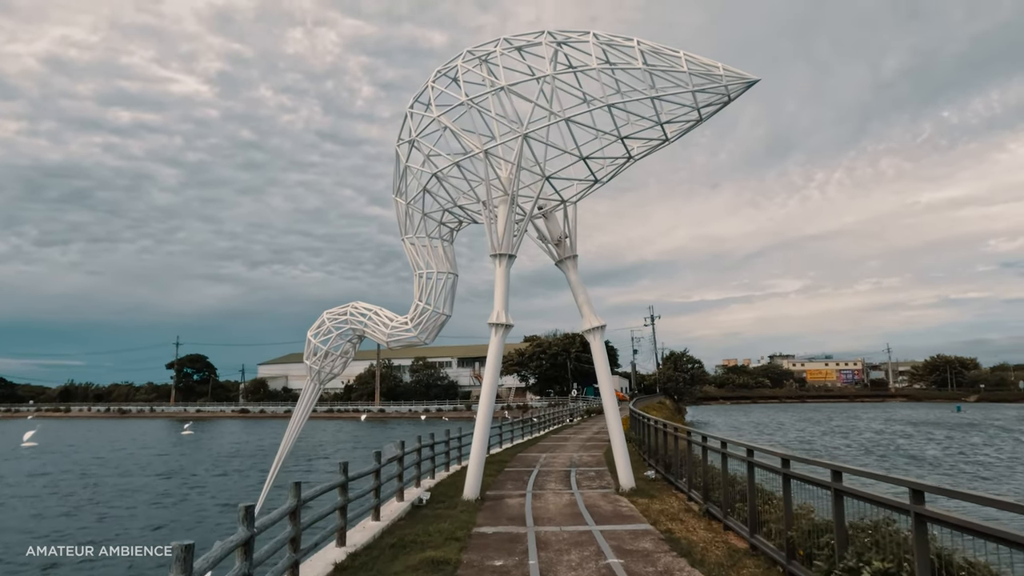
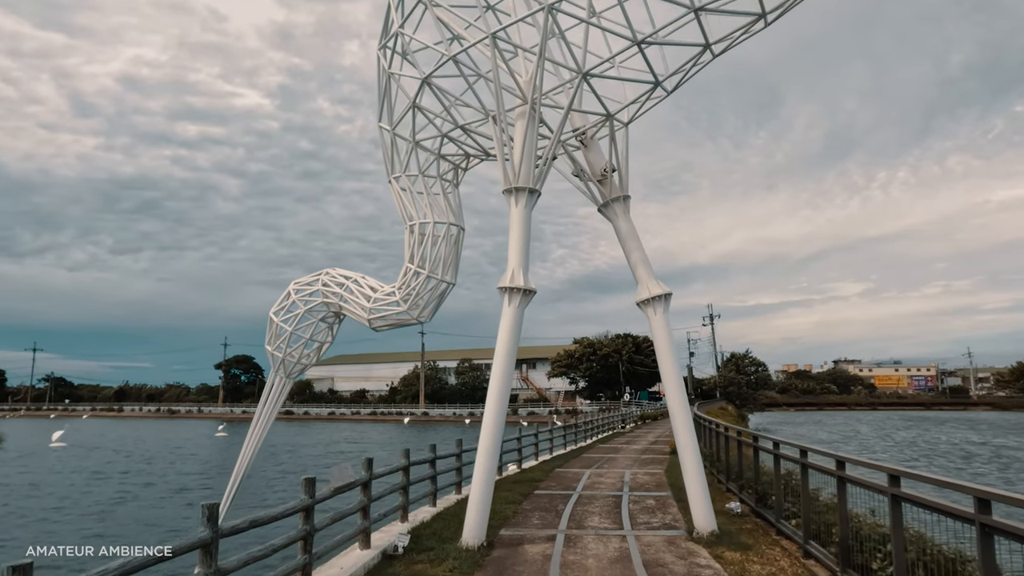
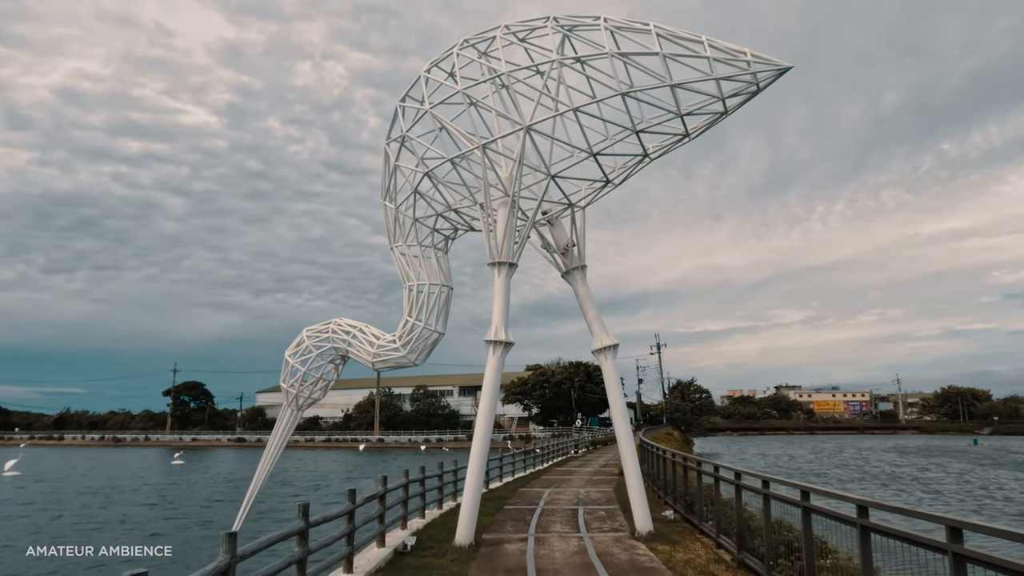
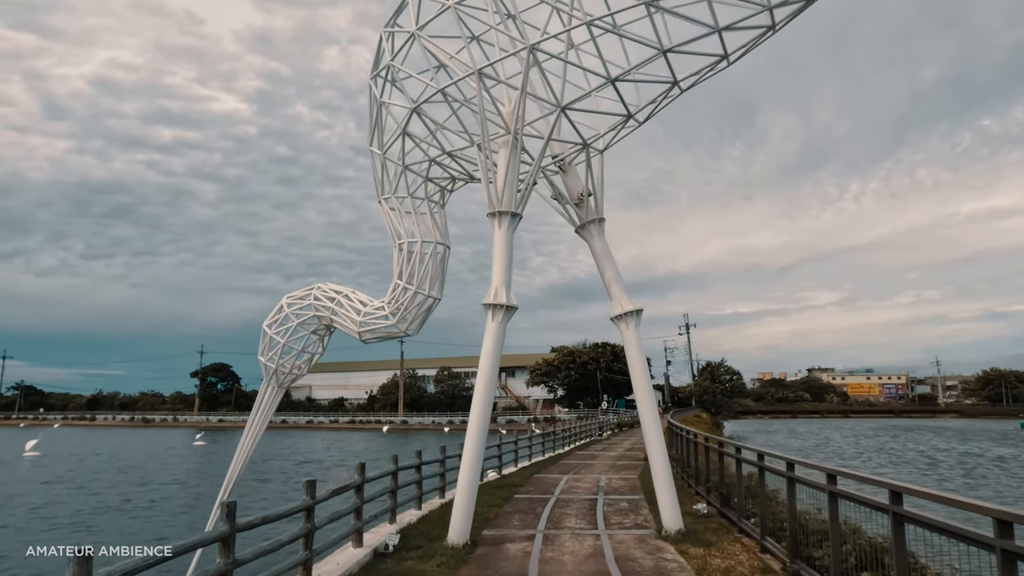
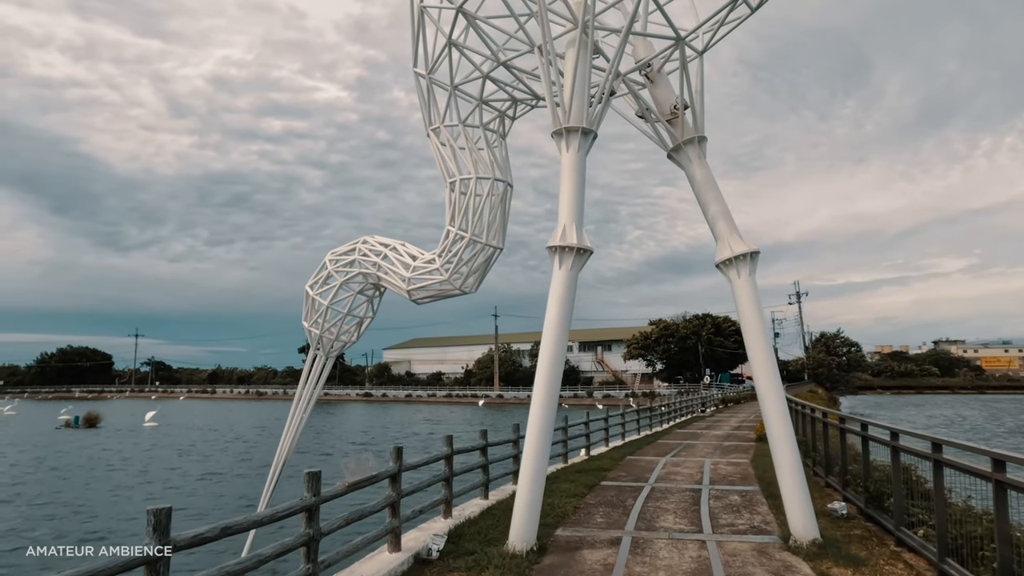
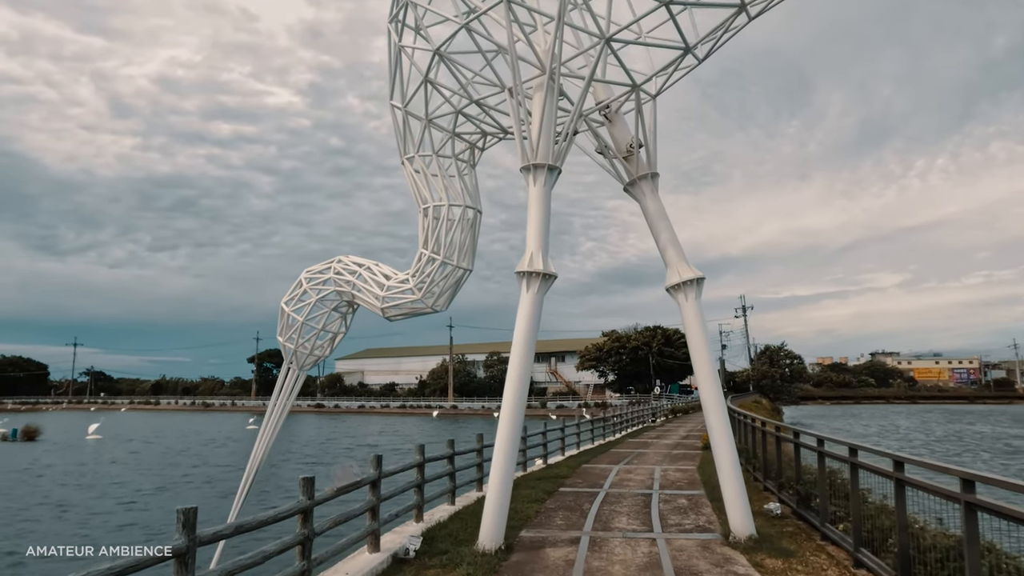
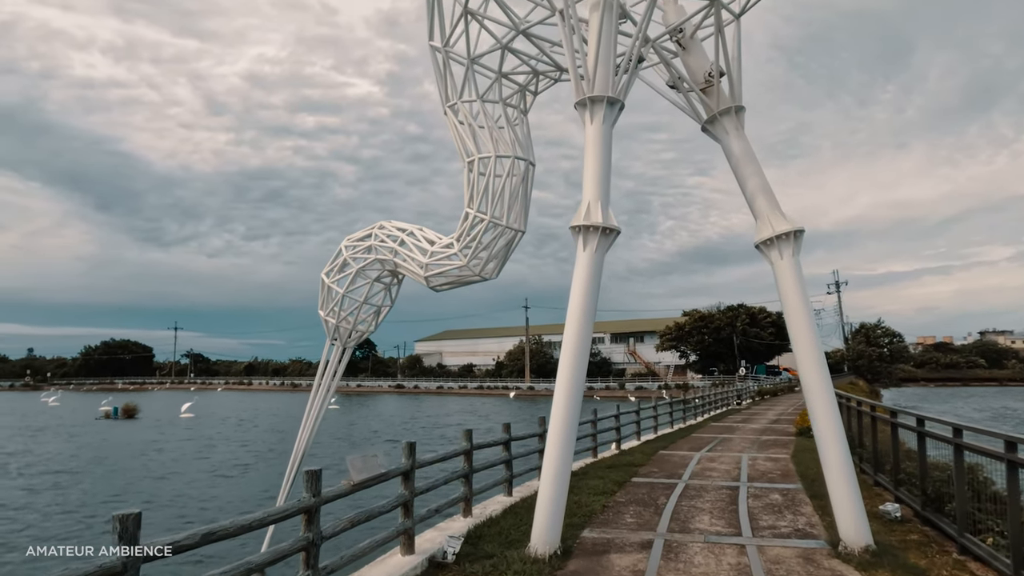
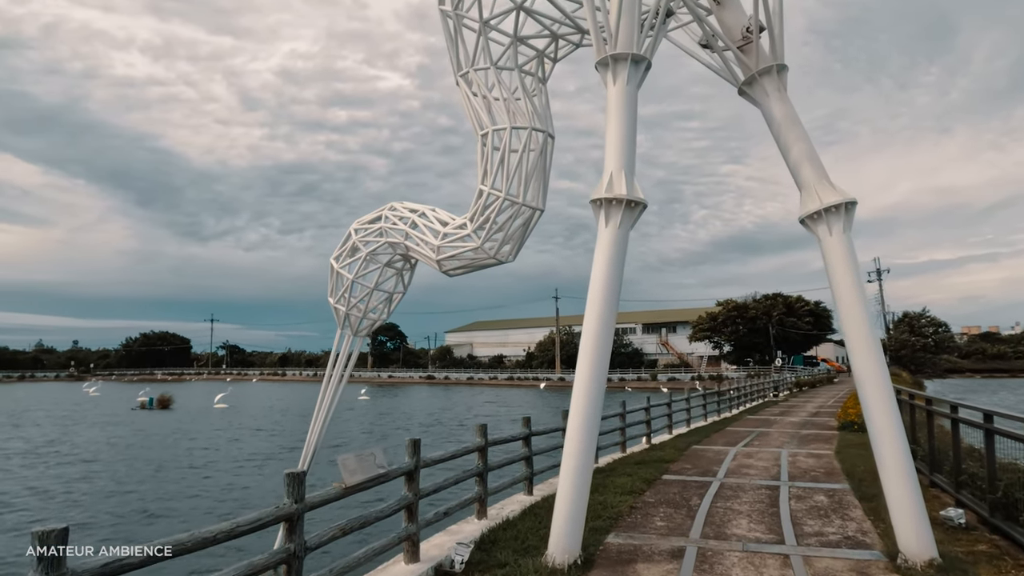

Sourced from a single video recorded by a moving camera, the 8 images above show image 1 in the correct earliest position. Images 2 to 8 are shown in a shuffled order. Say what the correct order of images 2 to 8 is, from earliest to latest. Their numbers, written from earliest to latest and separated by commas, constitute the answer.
3, 4, 2, 6, 5, 7, 8
